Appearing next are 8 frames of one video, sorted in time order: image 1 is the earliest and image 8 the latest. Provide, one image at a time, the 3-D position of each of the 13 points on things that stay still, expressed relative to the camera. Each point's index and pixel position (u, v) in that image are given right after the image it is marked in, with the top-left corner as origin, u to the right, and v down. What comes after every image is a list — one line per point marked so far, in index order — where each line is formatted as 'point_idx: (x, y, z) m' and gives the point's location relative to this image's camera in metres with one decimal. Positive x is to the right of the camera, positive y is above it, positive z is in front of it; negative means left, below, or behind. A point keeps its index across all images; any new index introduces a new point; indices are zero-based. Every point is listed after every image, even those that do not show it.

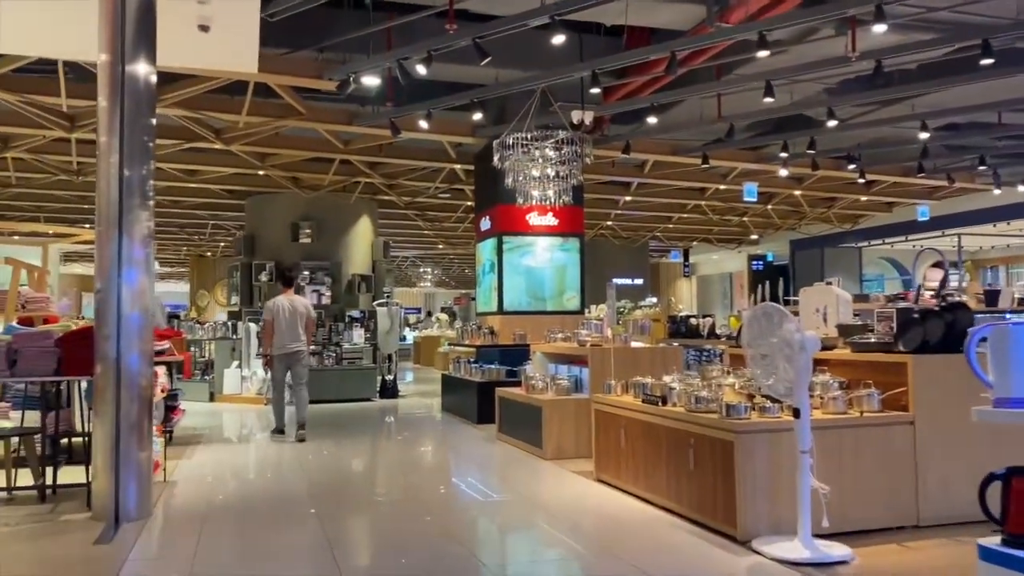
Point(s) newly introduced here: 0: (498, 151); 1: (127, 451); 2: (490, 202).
0: (-0.2, +1.3, +7.6) m
1: (-2.1, -0.9, +4.4) m
2: (-0.3, +1.0, +9.4) m
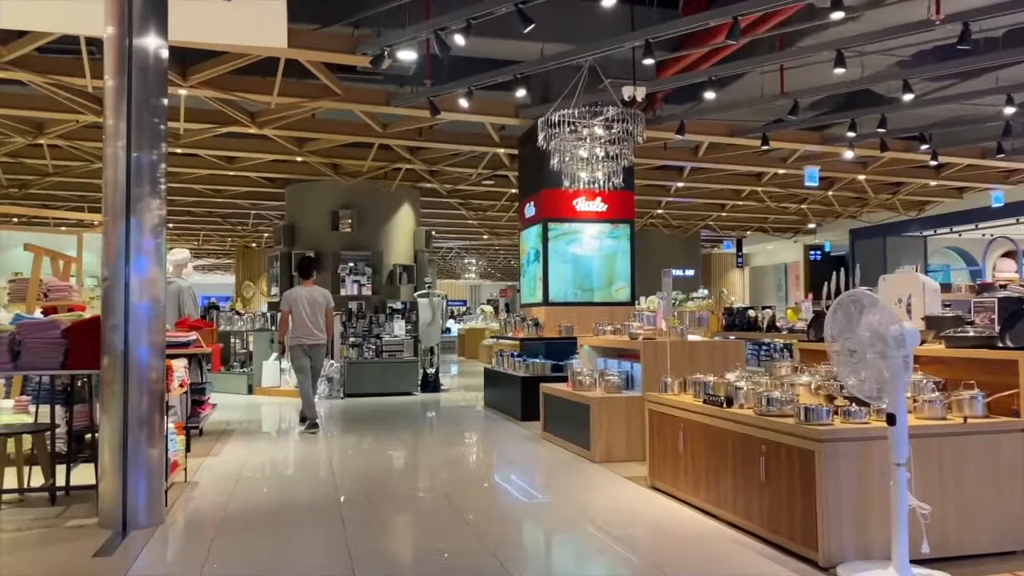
0: (+0.3, +1.4, +7.1) m
1: (-1.9, -0.8, +4.0) m
2: (+0.3, +1.1, +8.9) m
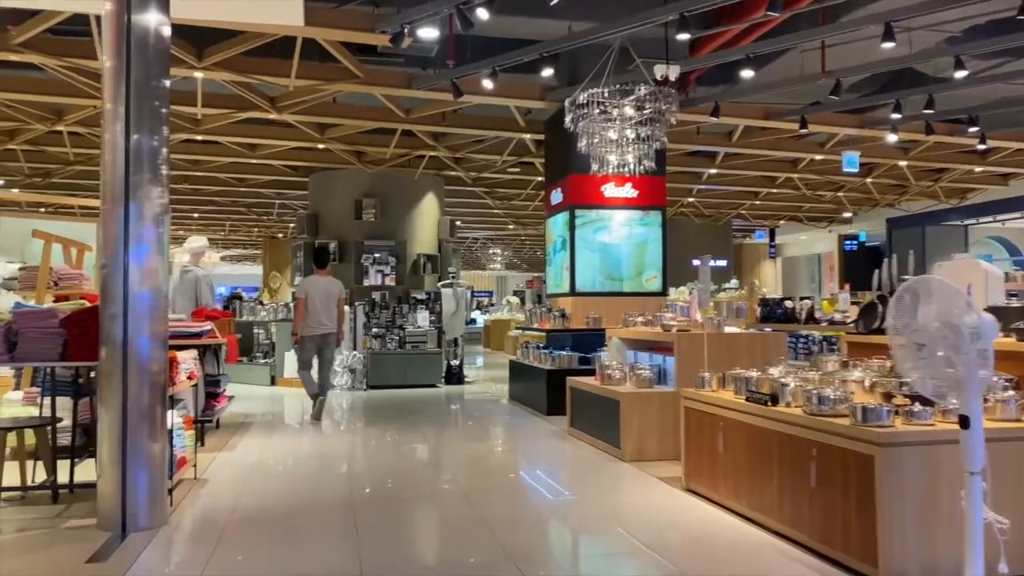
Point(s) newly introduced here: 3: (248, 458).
0: (+0.5, +1.5, +6.8) m
1: (-1.8, -0.7, +3.8) m
2: (+0.5, +1.3, +8.6) m
3: (-2.0, -1.3, +6.1) m
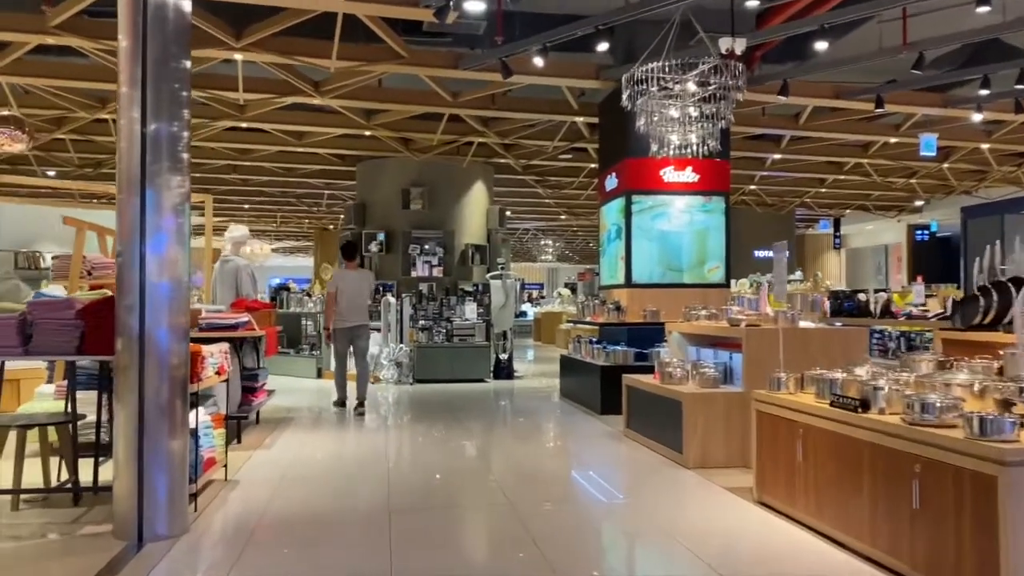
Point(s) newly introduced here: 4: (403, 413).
0: (+0.9, +1.6, +6.3) m
1: (-1.6, -0.7, +3.5) m
2: (+1.1, +1.3, +8.1) m
3: (-1.7, -1.2, +5.8) m
4: (-1.2, -1.4, +8.7) m
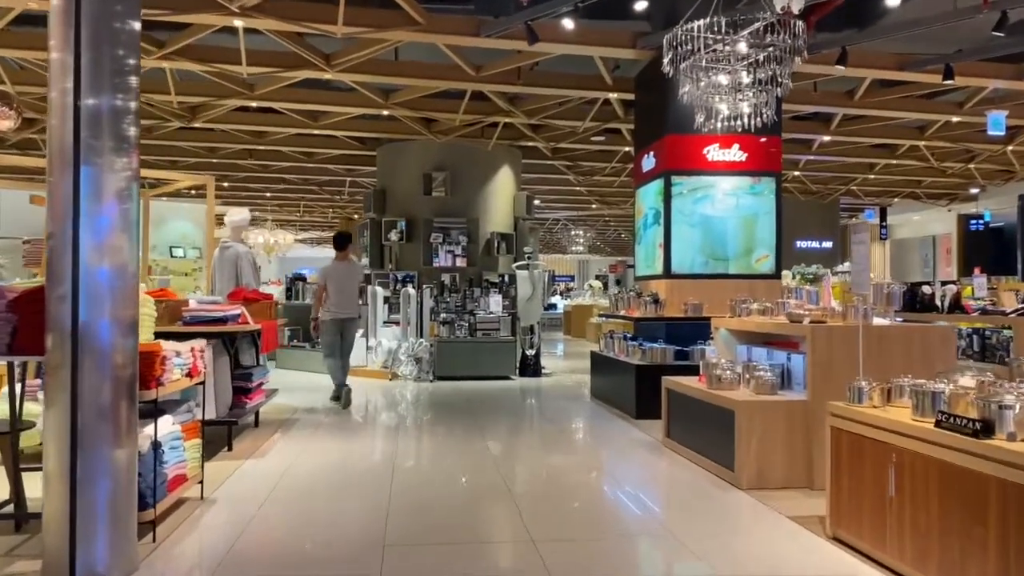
0: (+1.1, +1.7, +5.5) m
1: (-1.5, -0.6, +2.8) m
2: (+1.3, +1.4, +7.3) m
3: (-1.5, -1.2, +5.1) m
4: (-0.9, -1.3, +8.1) m
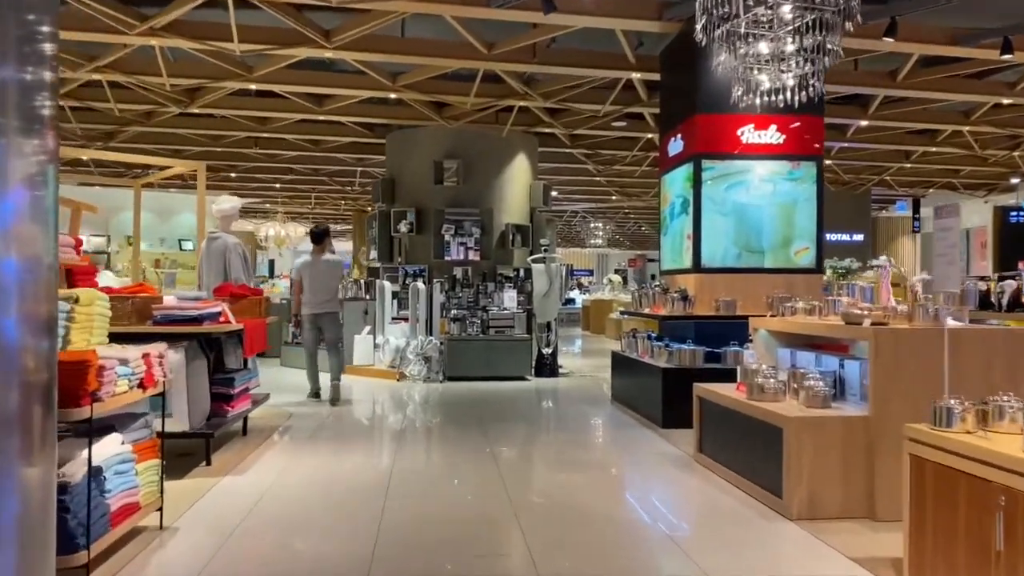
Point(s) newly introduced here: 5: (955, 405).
0: (+1.2, +1.7, +4.9) m
1: (-1.5, -0.6, +2.3) m
2: (+1.5, +1.5, +6.7) m
3: (-1.4, -1.1, +4.6) m
4: (-0.8, -1.2, +7.5) m
5: (+1.5, -0.4, +2.8) m
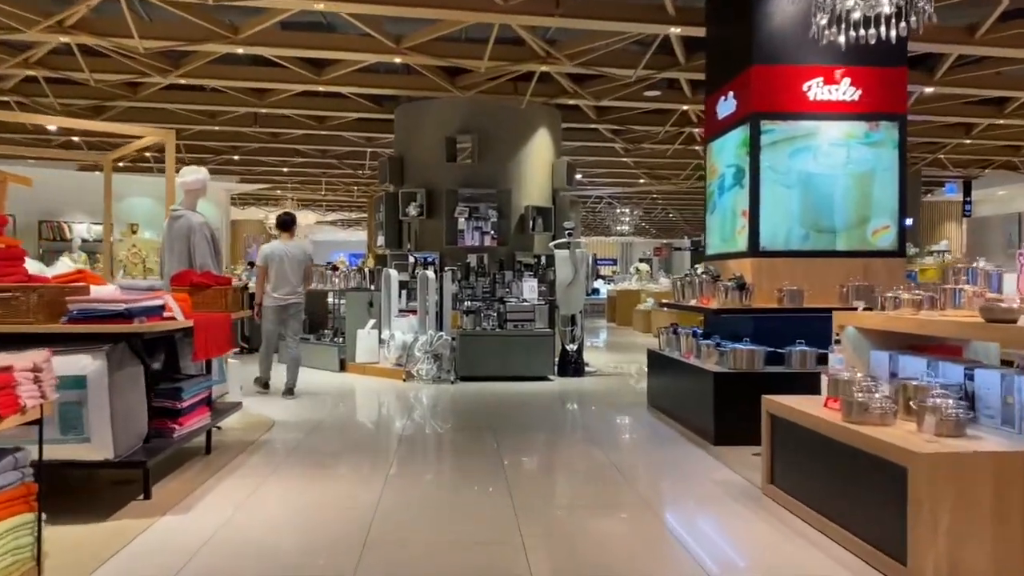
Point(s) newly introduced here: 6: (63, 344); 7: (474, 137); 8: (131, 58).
0: (+1.3, +1.8, +3.8) m
1: (-1.5, -0.6, +1.3) m
2: (+1.6, +1.6, +5.6) m
3: (-1.4, -1.1, +3.6) m
4: (-0.6, -1.1, +6.5) m
5: (+1.6, -0.4, +1.7) m
6: (-1.9, -0.2, +3.4) m
7: (-0.5, +1.8, +9.4) m
8: (-3.9, +2.4, +8.2) m
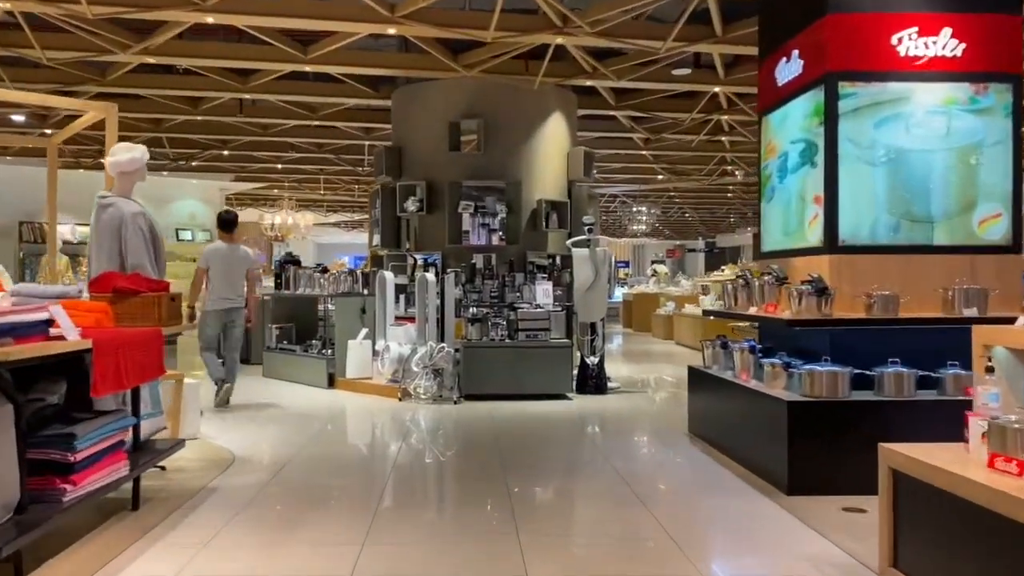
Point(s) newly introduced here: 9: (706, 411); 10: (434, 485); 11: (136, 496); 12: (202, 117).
0: (+1.3, +1.7, +2.7) m
1: (-1.4, -0.6, +0.2) m
2: (+1.7, +1.5, +4.5) m
3: (-1.3, -1.1, +2.5) m
4: (-0.5, -1.2, +5.4) m
5: (+1.6, -0.4, +0.6) m
6: (-1.9, -0.3, +2.3) m
7: (-0.3, +1.7, +8.3) m
8: (-3.8, +2.3, +7.2) m
9: (+1.3, -0.9, +5.3) m
10: (-0.4, -1.2, +4.2) m
11: (-1.8, -1.0, +3.7) m
12: (-4.2, +2.3, +10.8) m
